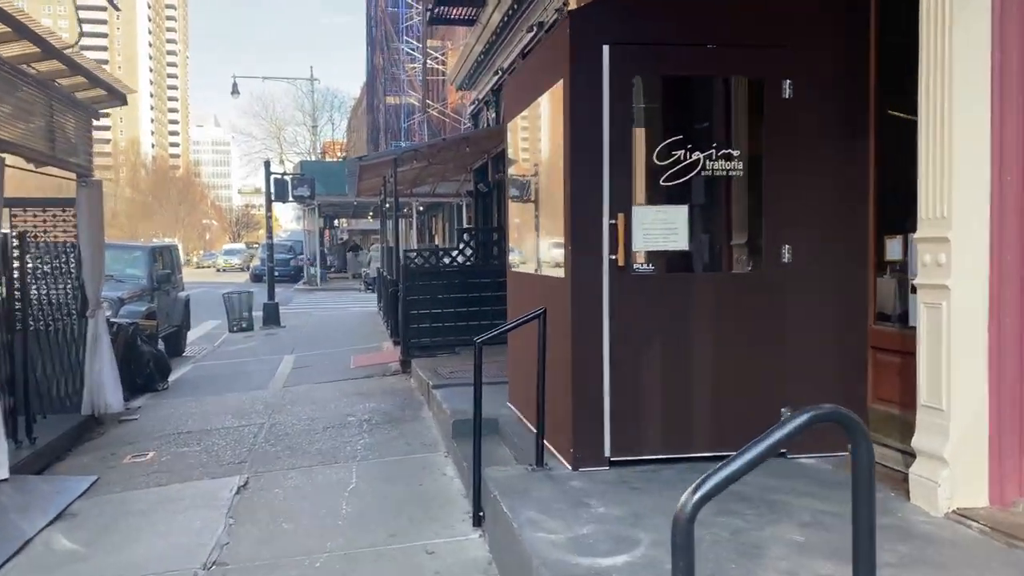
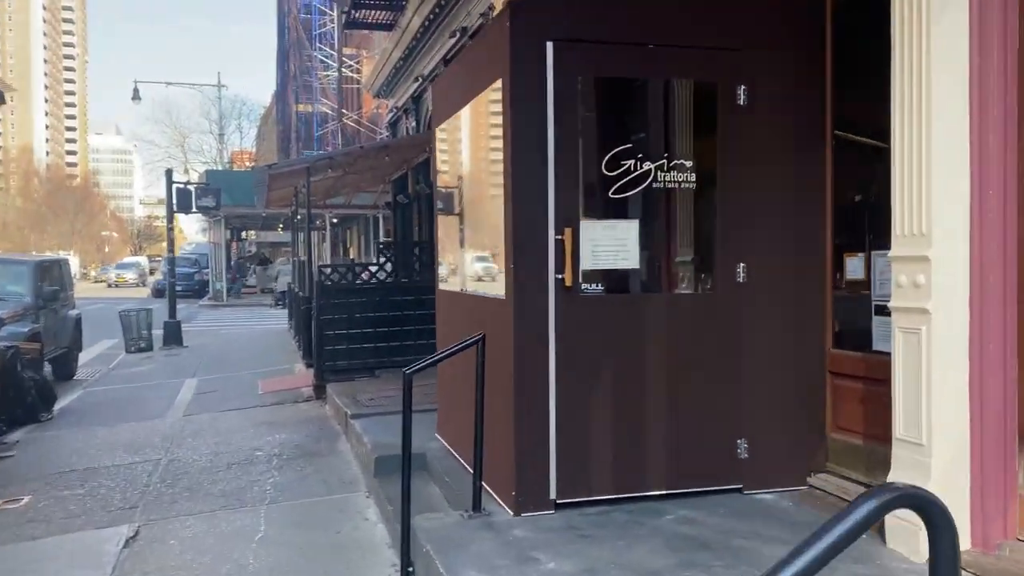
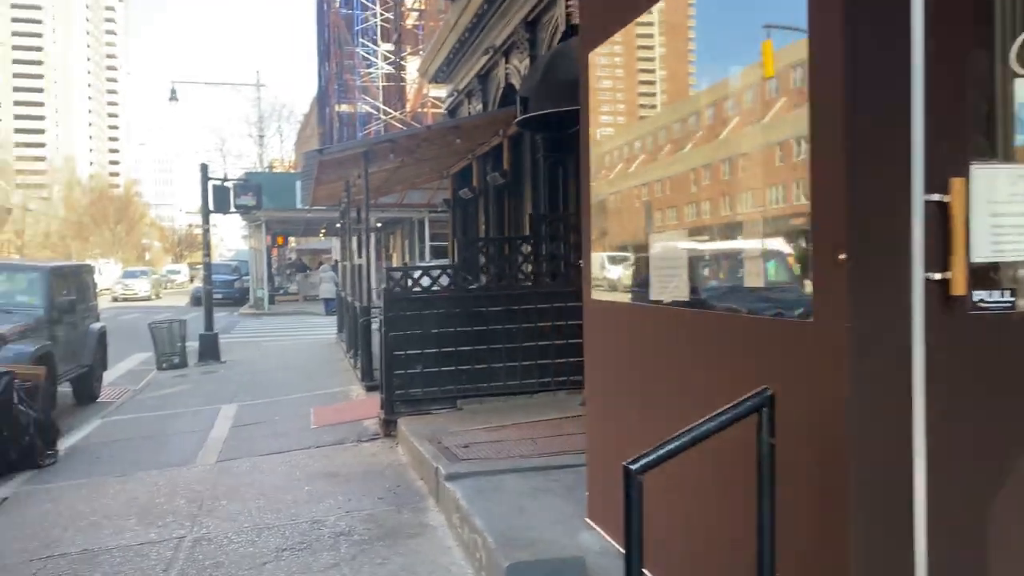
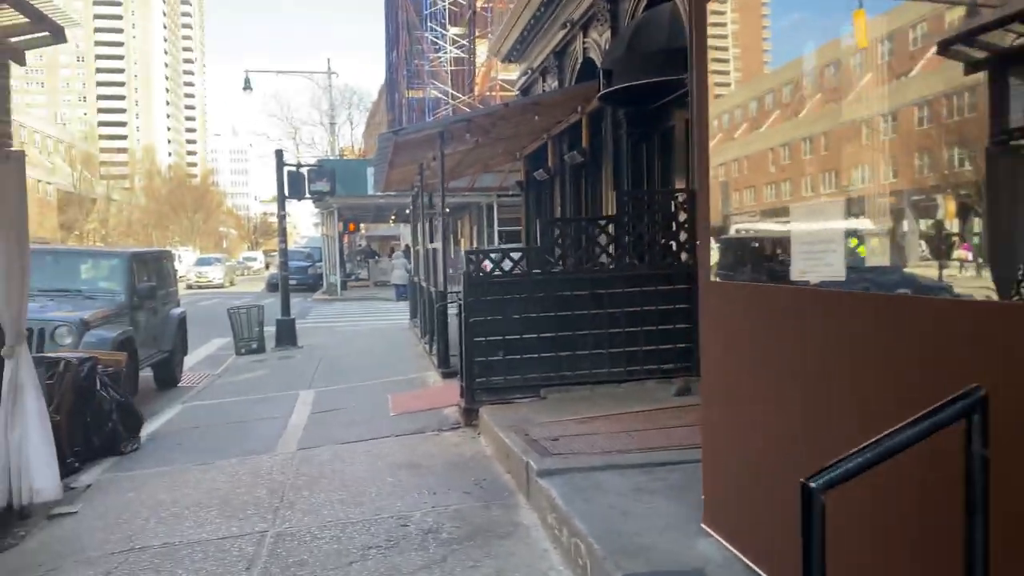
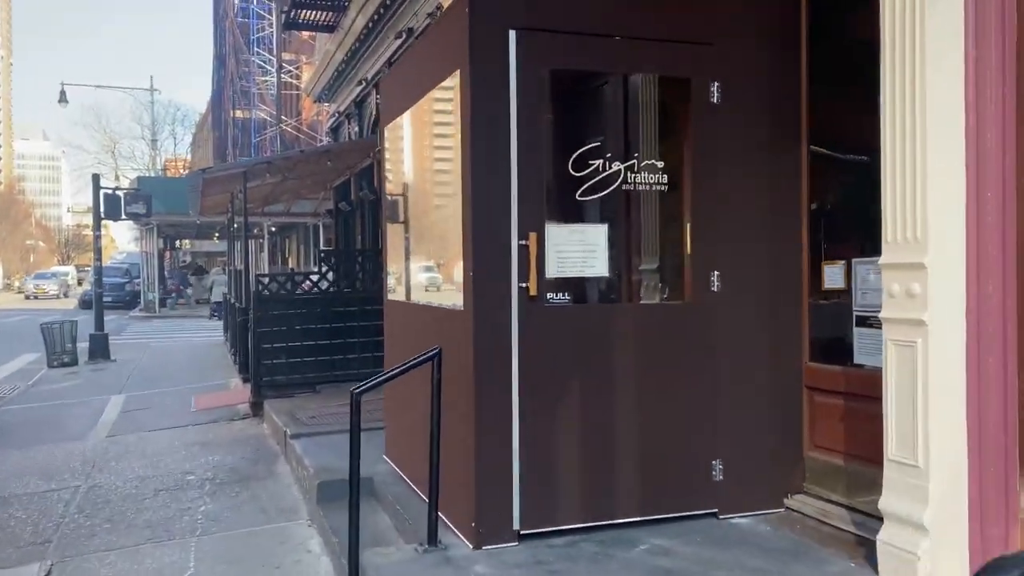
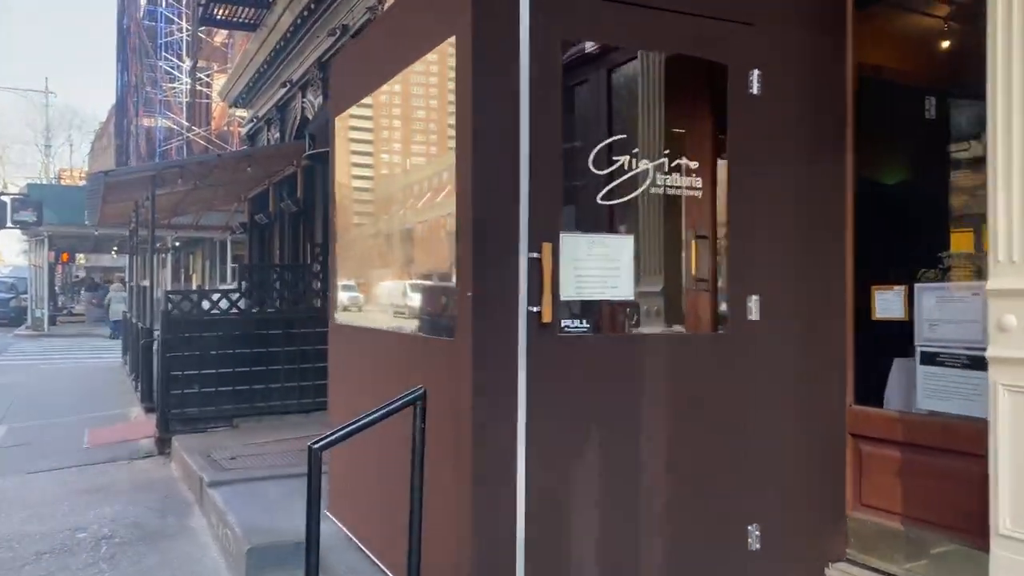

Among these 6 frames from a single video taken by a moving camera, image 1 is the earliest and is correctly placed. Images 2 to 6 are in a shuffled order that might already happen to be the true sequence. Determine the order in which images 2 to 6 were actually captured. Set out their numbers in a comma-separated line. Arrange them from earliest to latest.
2, 5, 6, 3, 4
